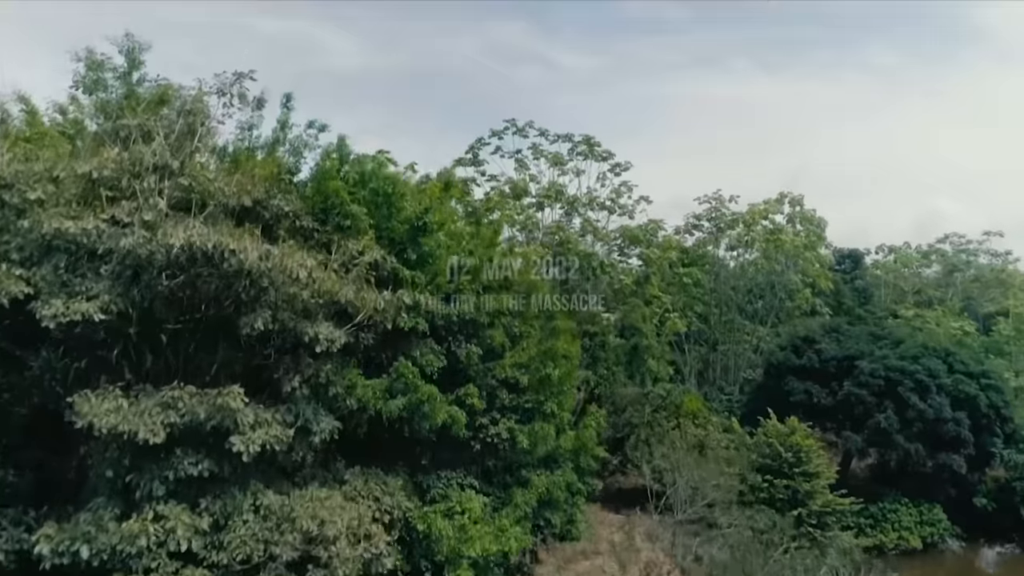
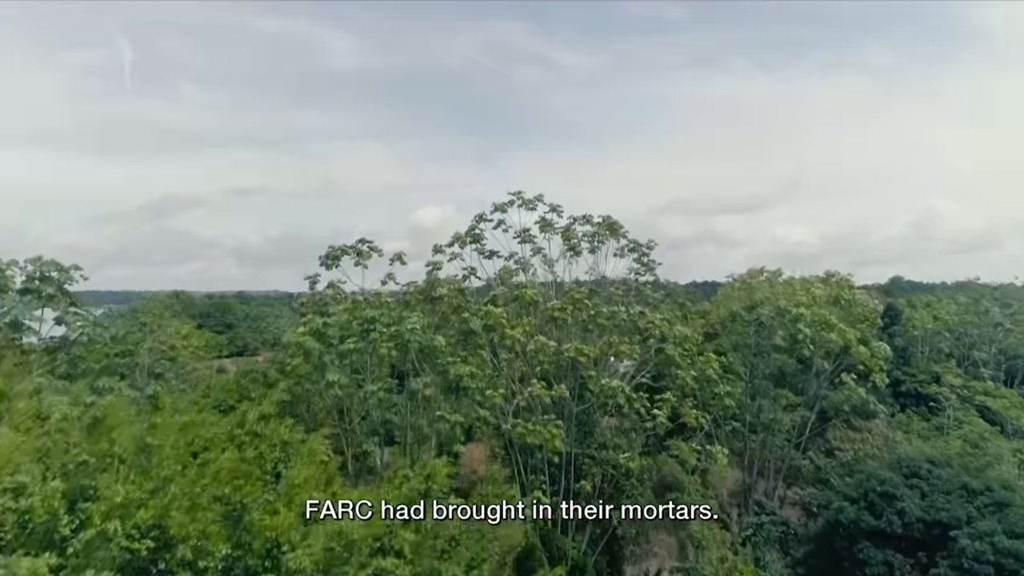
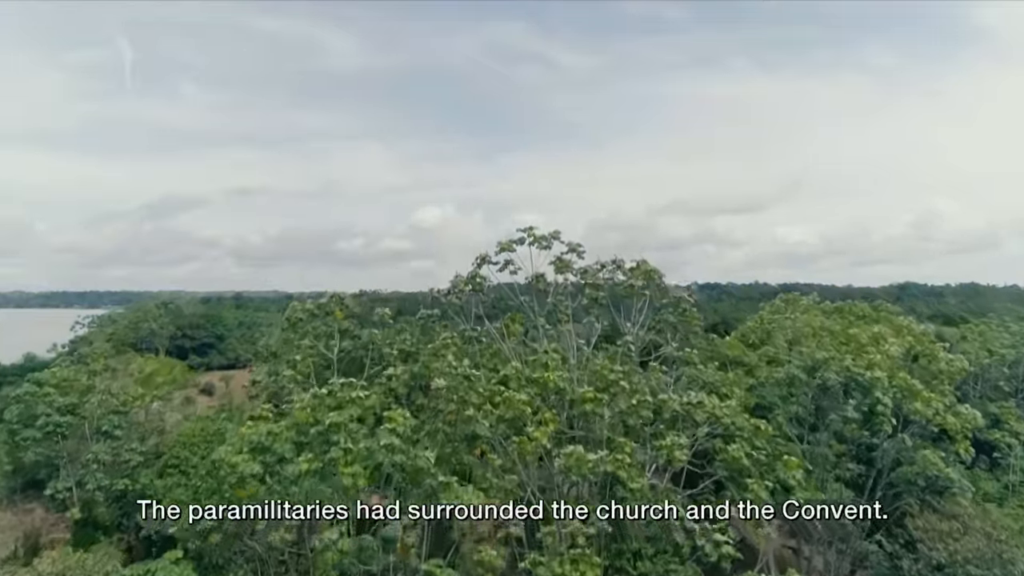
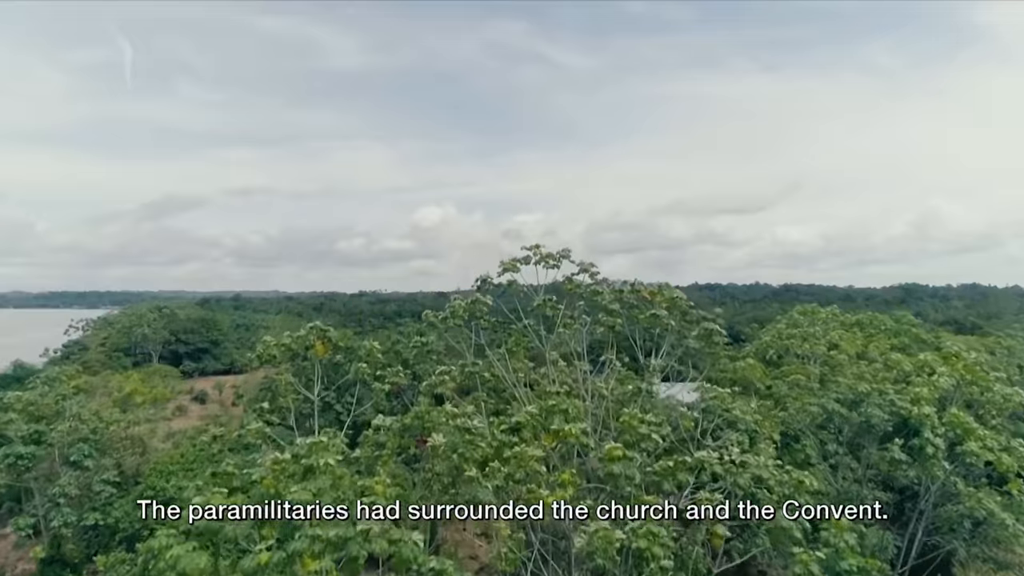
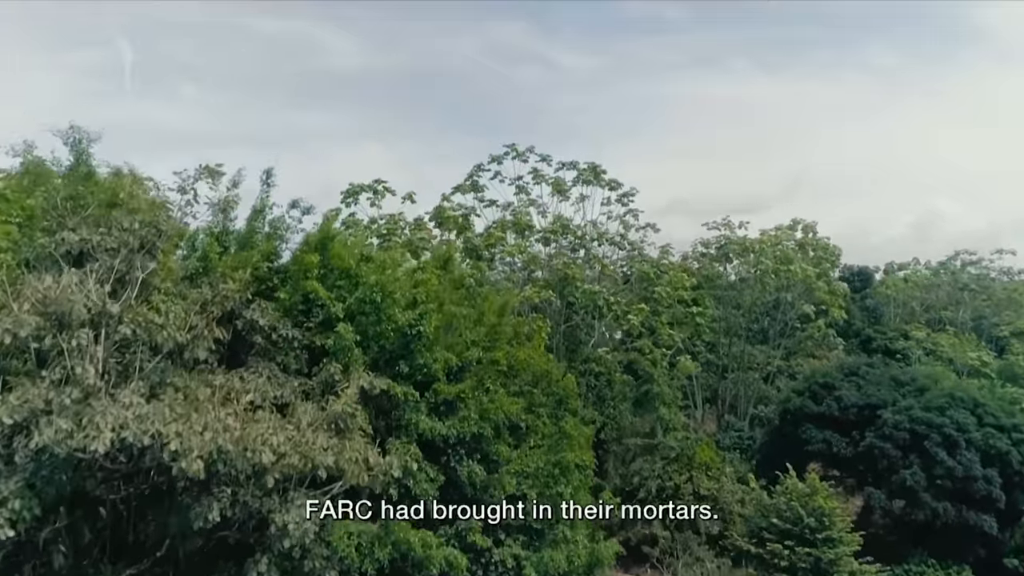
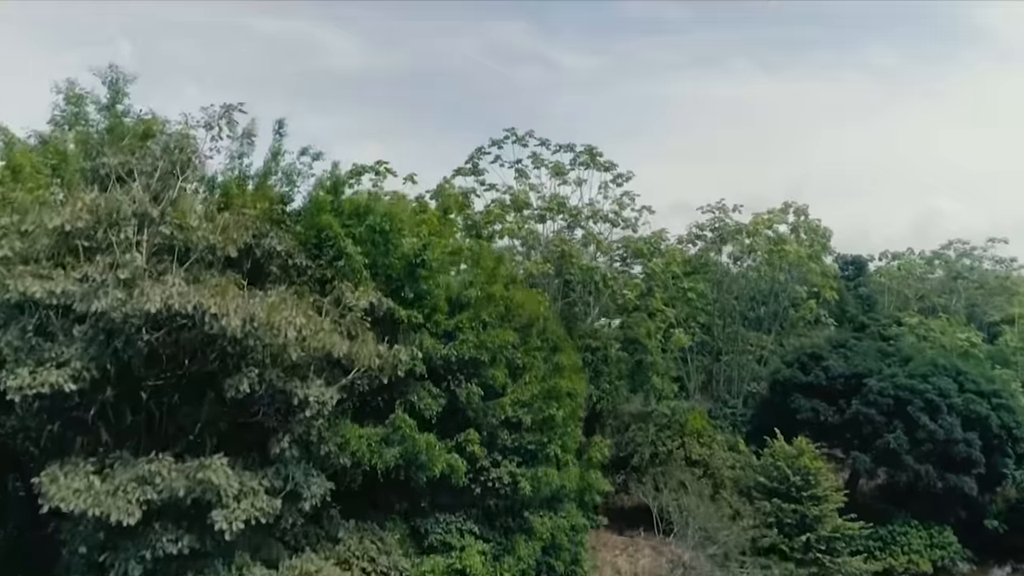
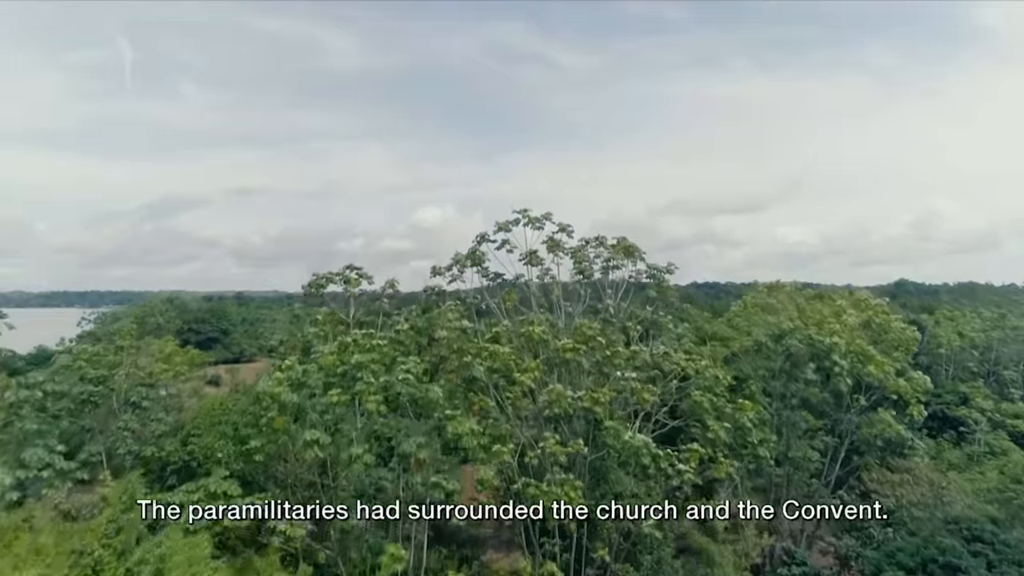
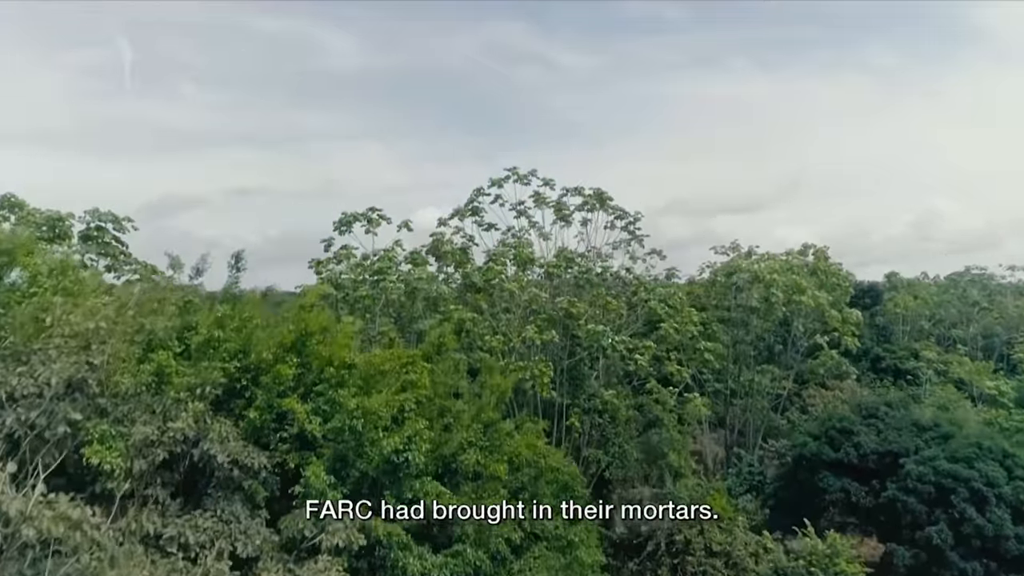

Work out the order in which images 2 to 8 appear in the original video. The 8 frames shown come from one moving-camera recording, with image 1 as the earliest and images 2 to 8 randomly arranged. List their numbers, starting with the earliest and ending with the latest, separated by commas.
6, 5, 8, 2, 7, 3, 4
